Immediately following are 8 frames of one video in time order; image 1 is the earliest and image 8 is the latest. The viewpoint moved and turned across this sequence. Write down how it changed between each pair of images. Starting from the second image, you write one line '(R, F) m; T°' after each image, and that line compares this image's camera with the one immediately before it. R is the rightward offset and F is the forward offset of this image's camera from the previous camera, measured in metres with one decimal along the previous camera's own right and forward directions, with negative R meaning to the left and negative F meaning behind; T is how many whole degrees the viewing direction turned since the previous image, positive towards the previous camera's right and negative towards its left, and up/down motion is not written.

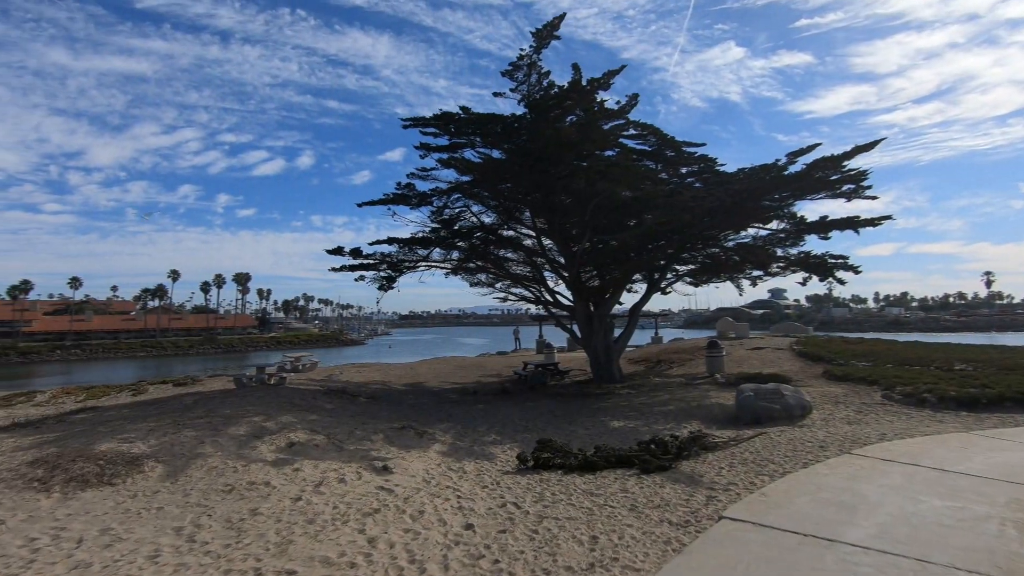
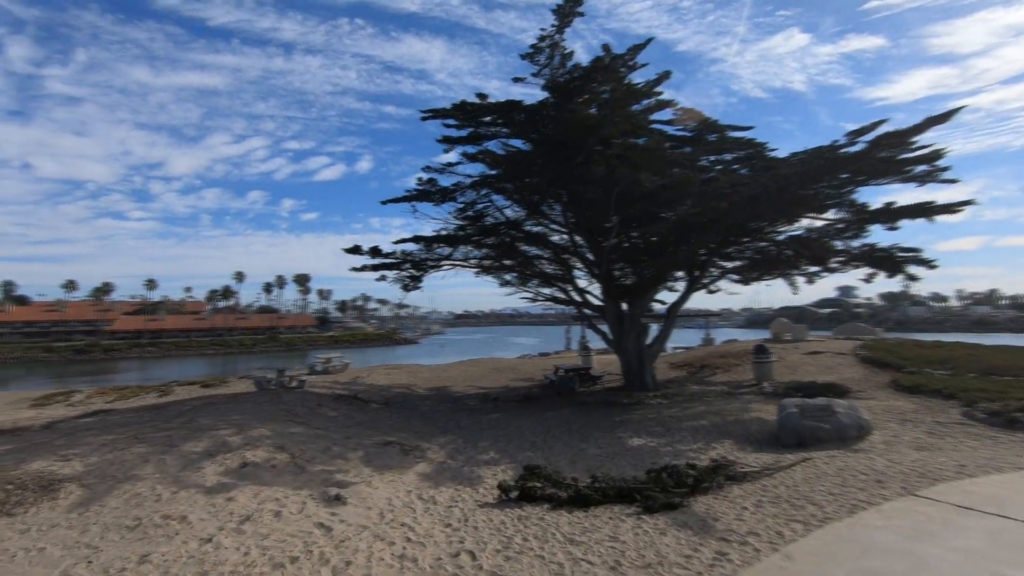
(+0.9, +1.4) m; -5°
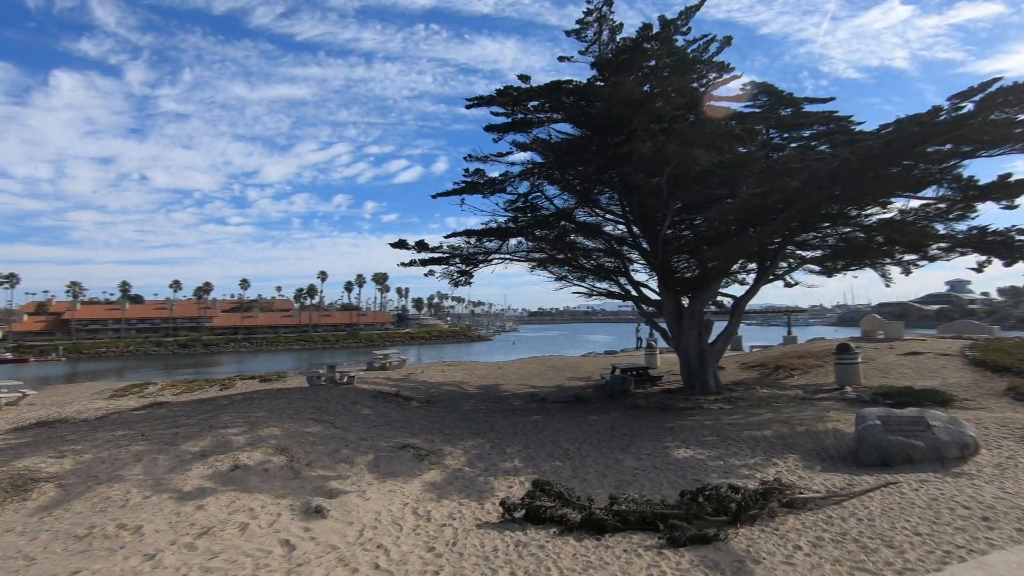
(+0.7, +1.0) m; -7°
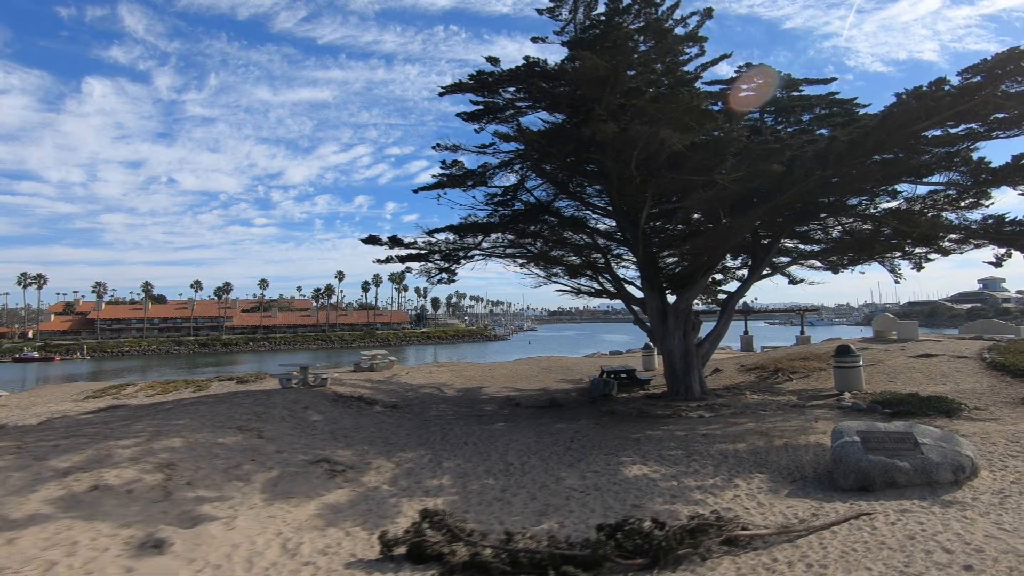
(+1.2, +1.1) m; -2°
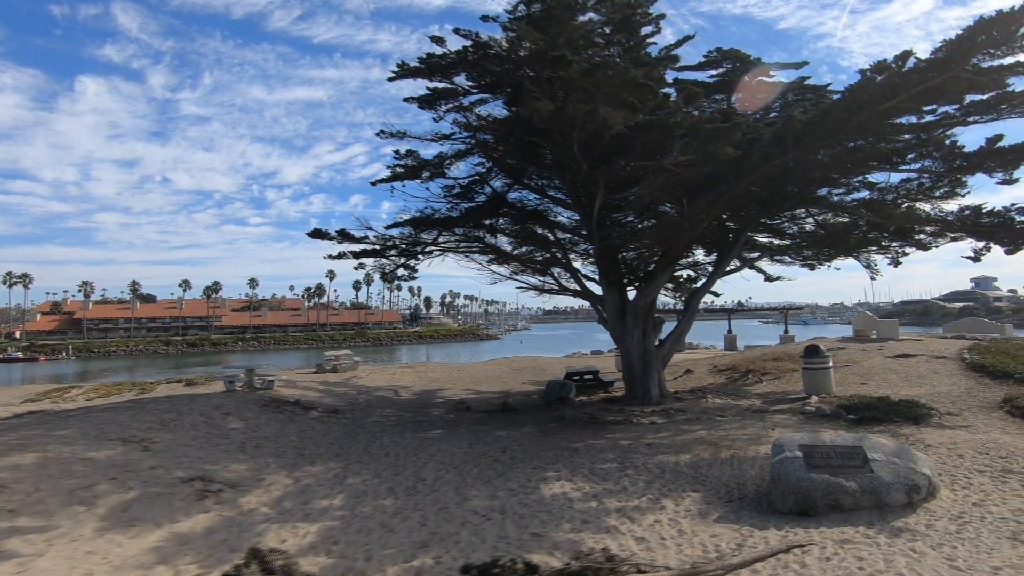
(+1.1, +1.0) m; 0°
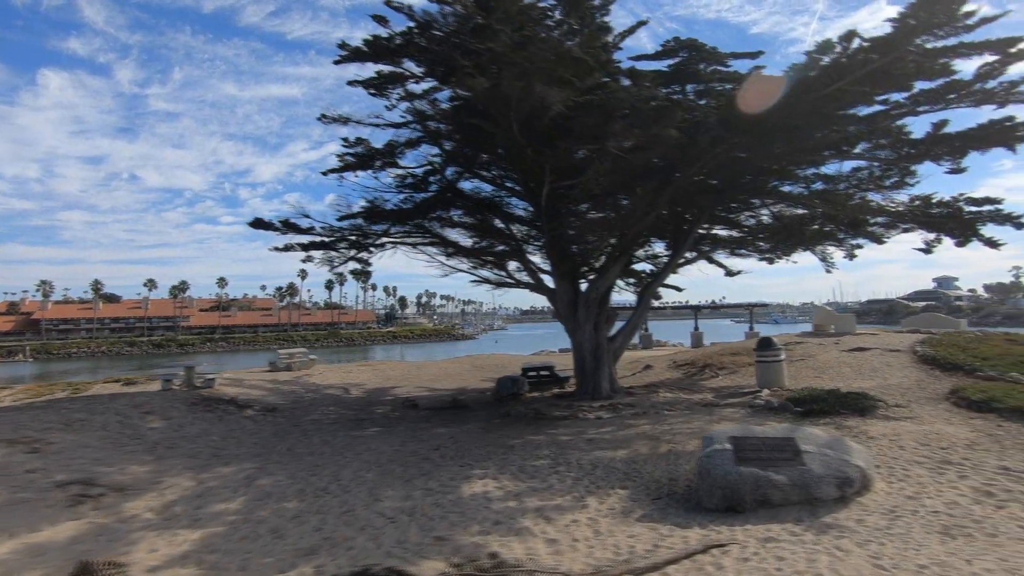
(+0.6, +0.5) m; +2°
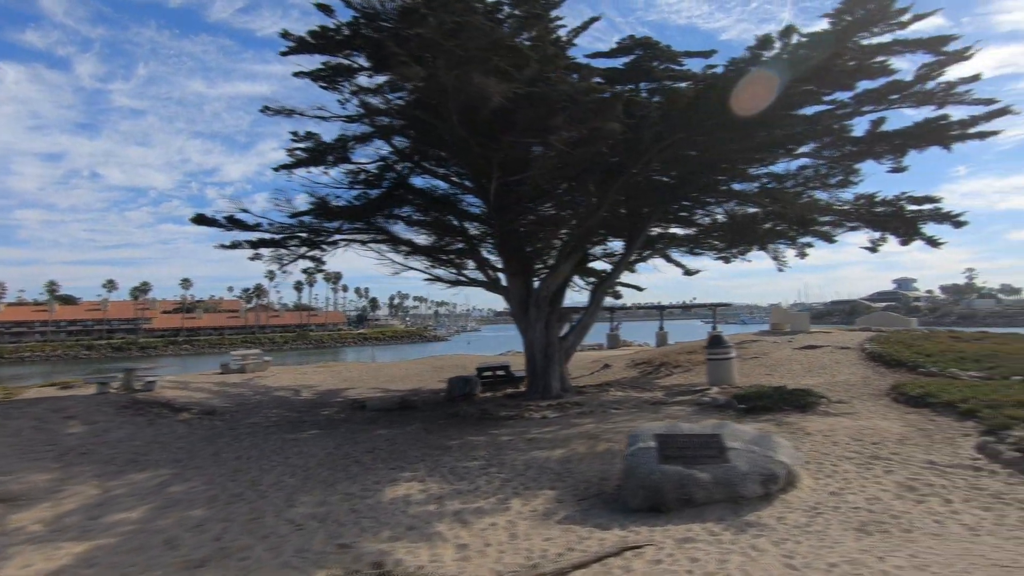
(+0.5, +0.2) m; +2°
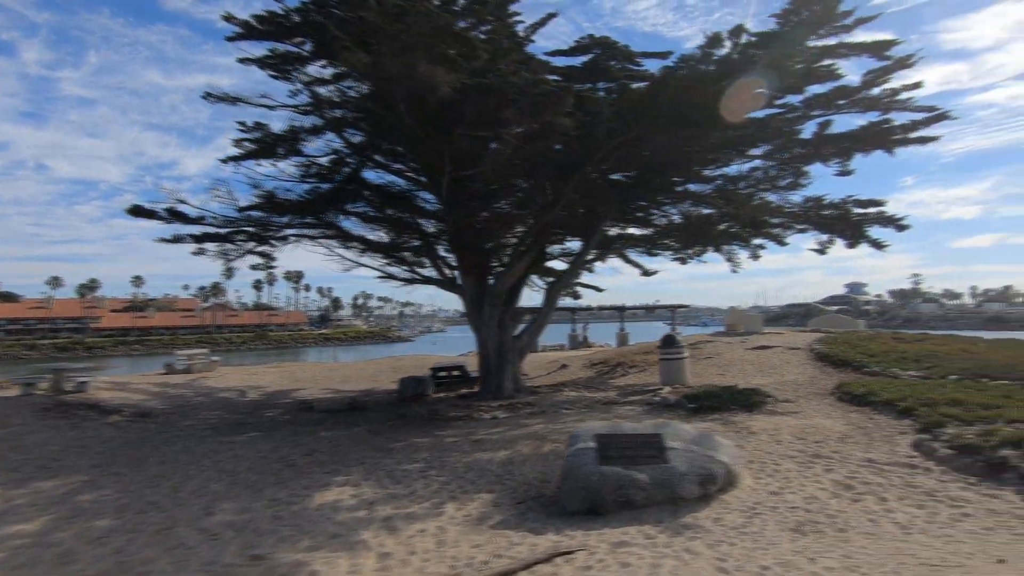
(+0.3, +0.2) m; +3°
